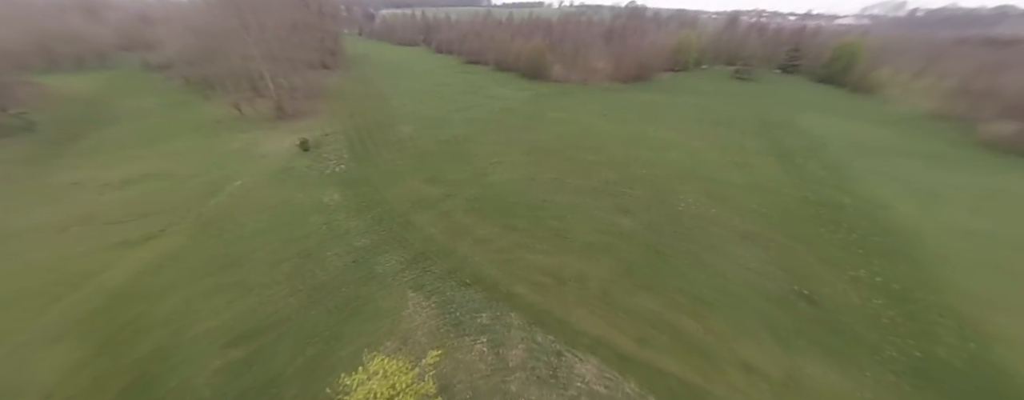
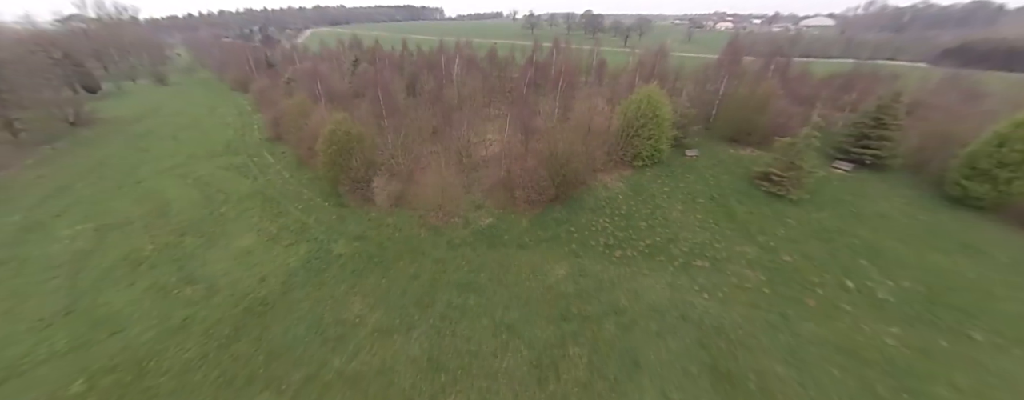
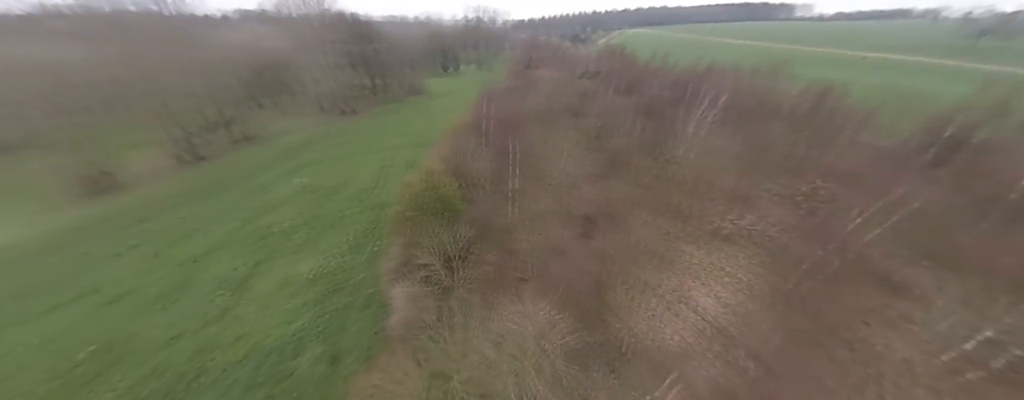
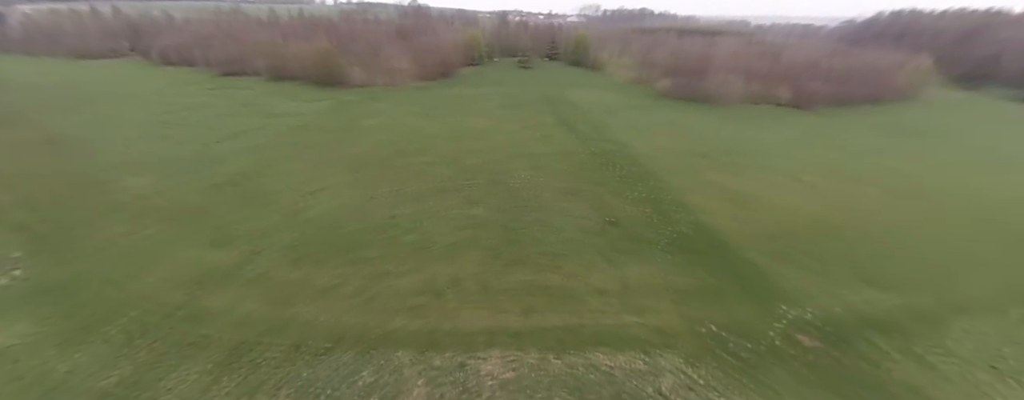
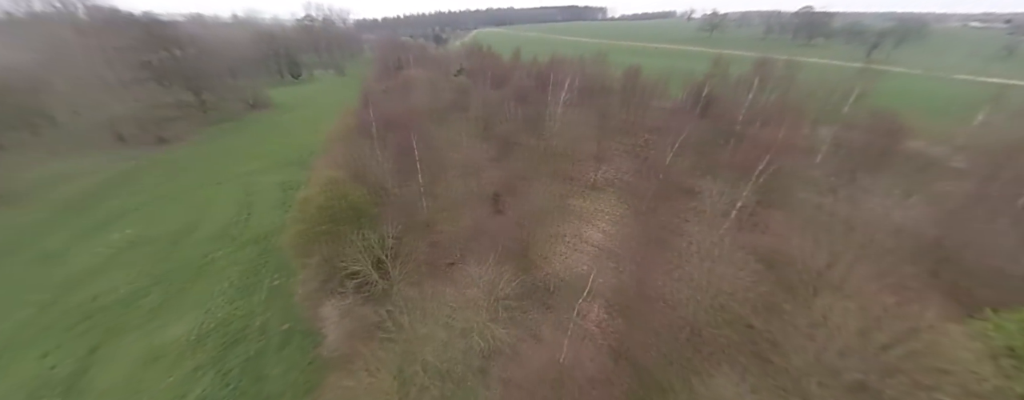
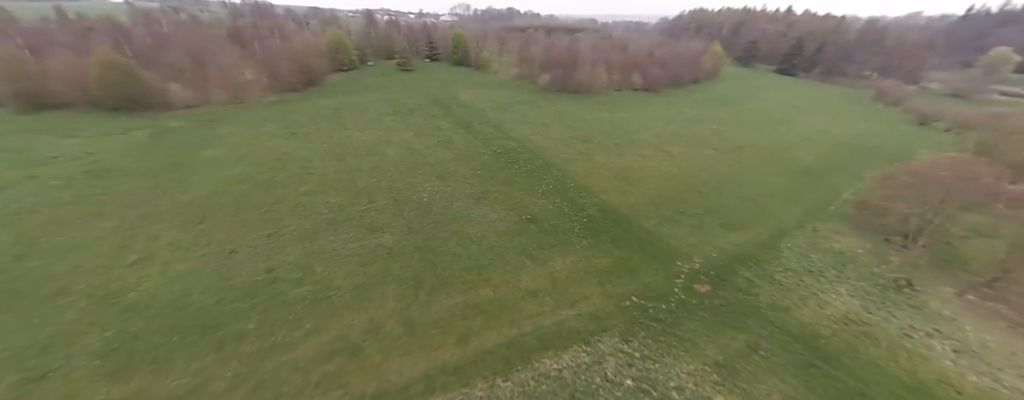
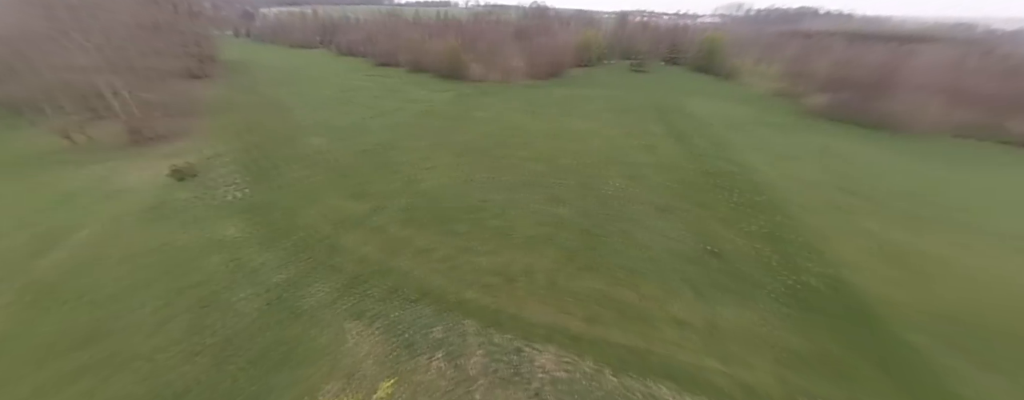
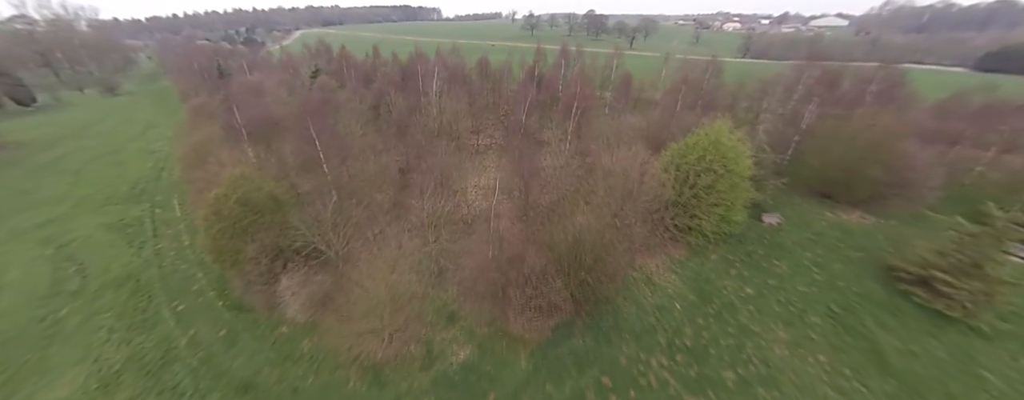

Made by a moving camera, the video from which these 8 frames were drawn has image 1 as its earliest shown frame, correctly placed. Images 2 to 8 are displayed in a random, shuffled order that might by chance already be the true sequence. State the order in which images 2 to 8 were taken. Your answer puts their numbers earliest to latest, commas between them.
7, 4, 6, 2, 8, 5, 3
